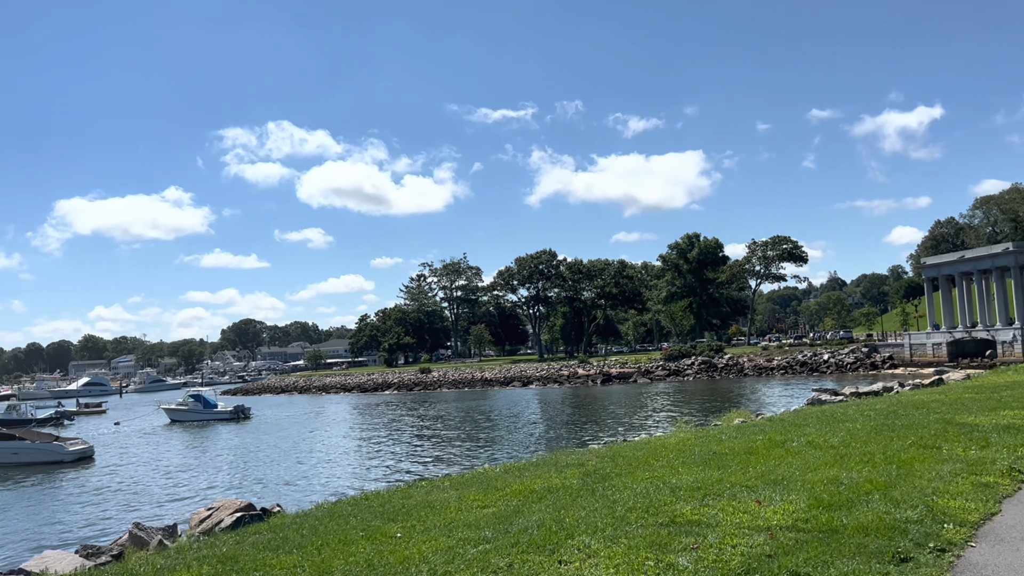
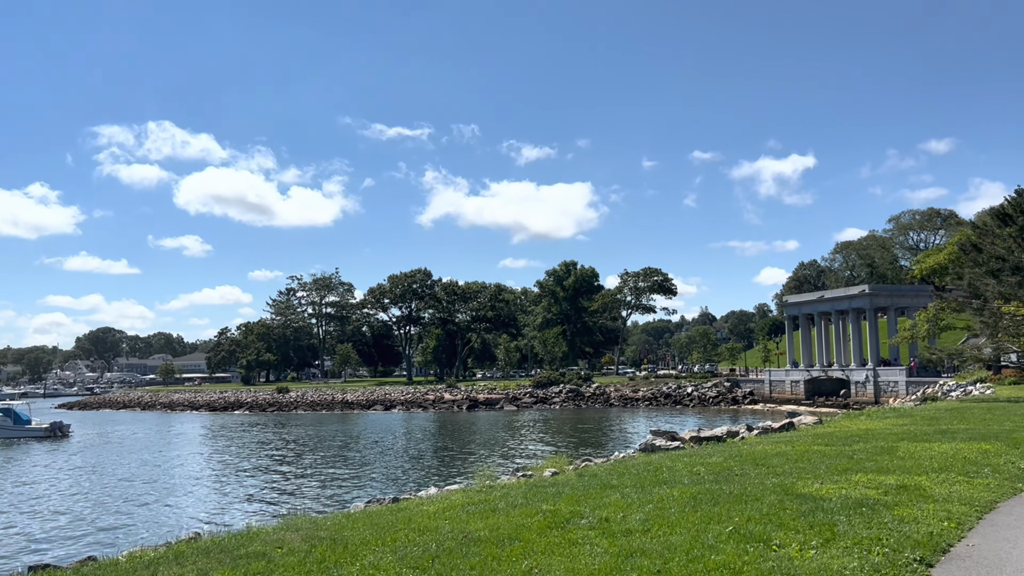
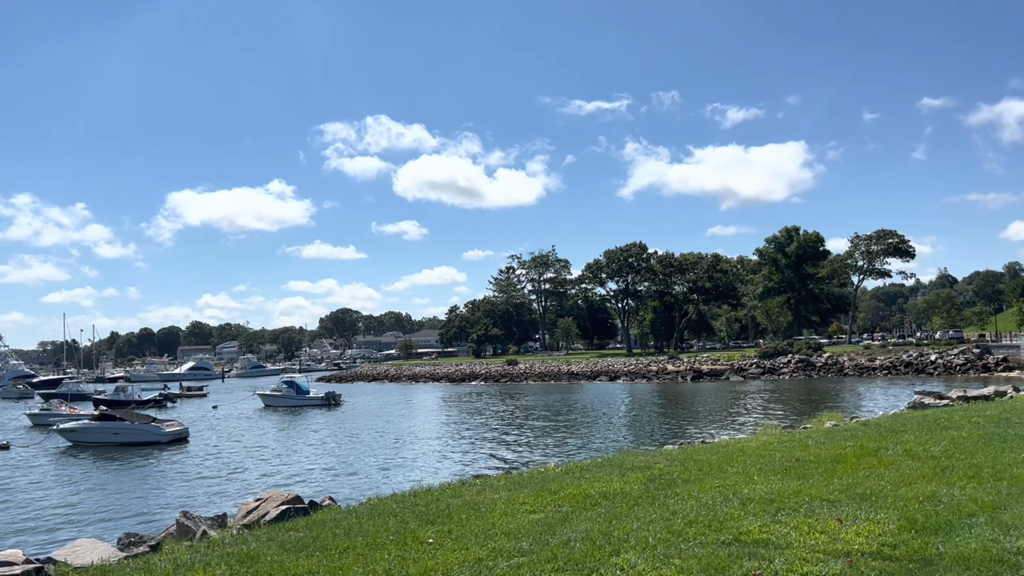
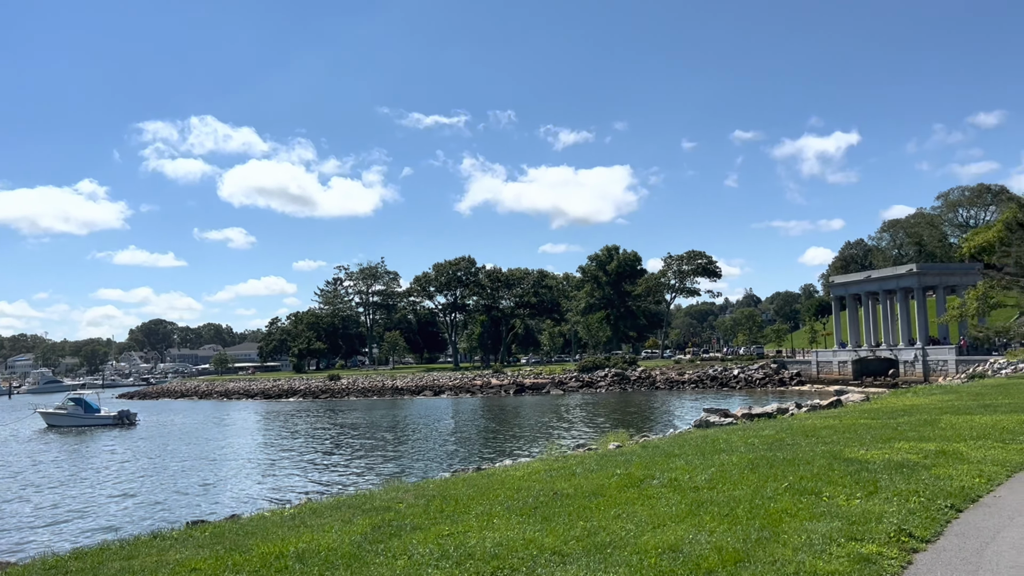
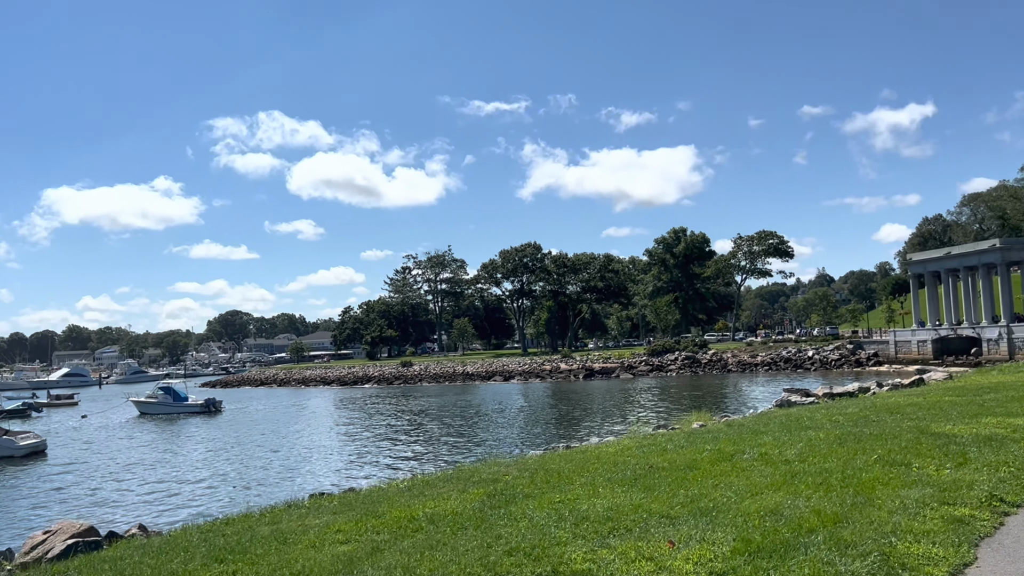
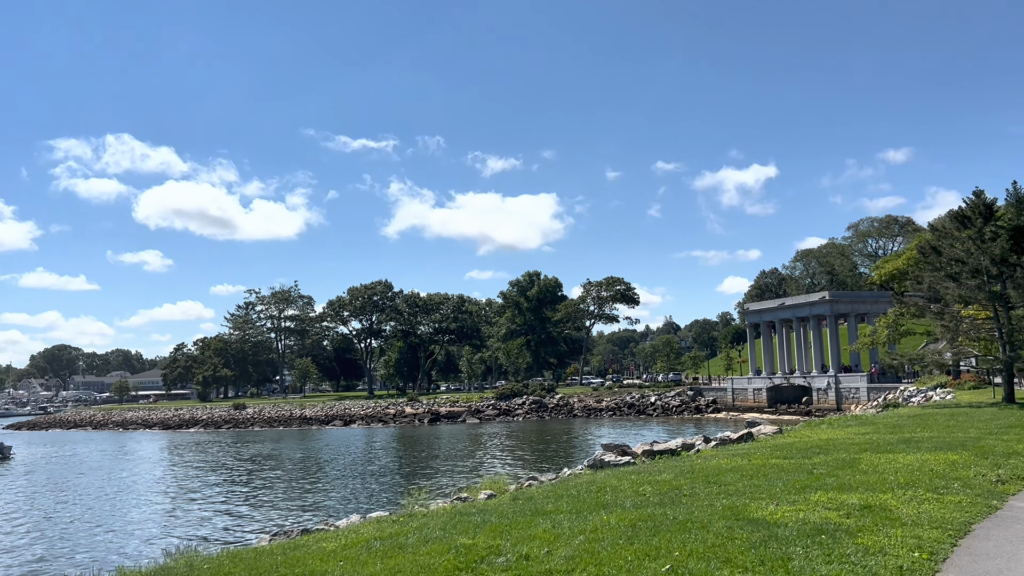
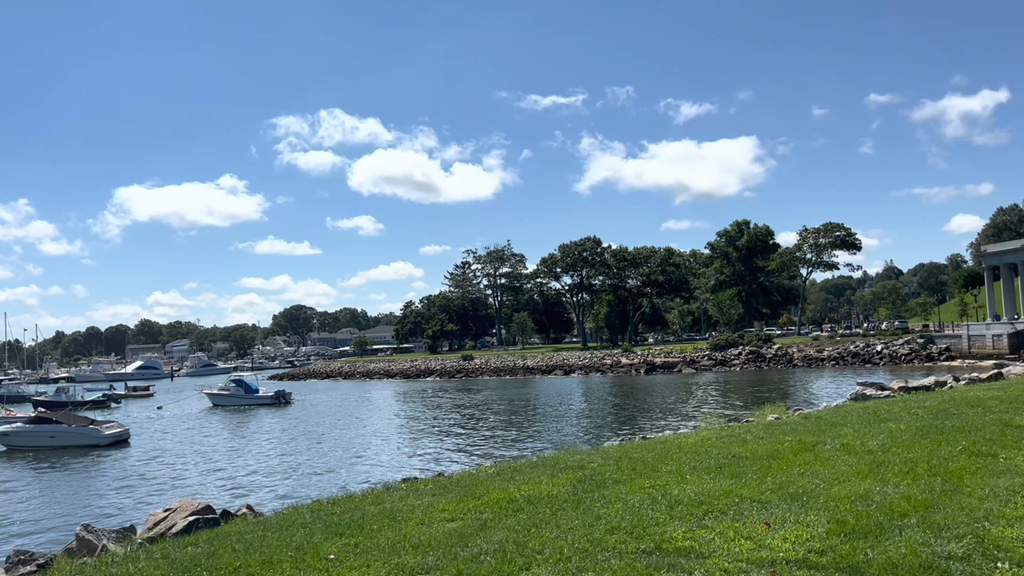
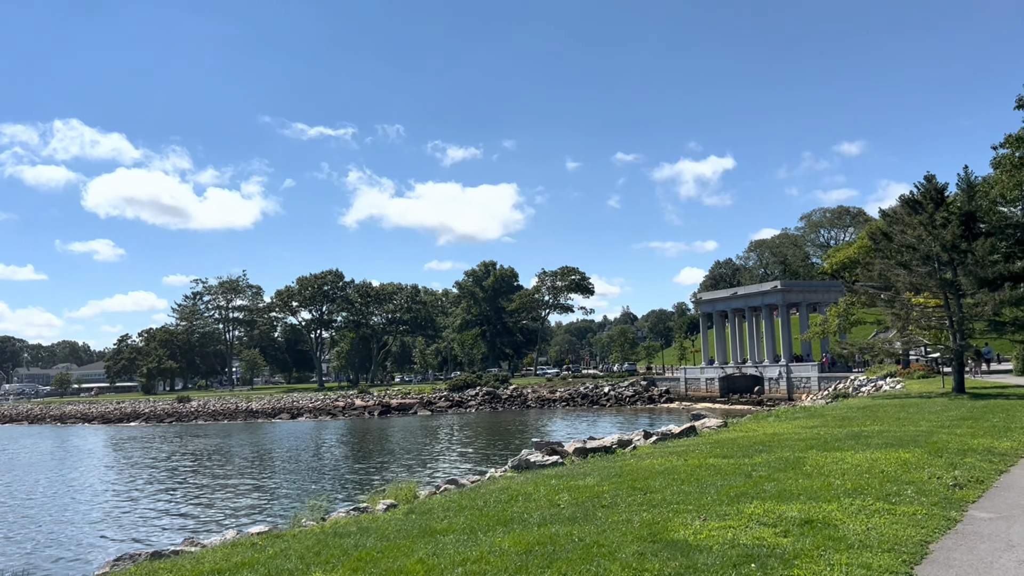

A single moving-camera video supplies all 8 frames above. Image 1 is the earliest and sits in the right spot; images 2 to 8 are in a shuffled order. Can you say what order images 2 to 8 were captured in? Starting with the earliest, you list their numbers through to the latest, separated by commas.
3, 7, 5, 4, 2, 6, 8
